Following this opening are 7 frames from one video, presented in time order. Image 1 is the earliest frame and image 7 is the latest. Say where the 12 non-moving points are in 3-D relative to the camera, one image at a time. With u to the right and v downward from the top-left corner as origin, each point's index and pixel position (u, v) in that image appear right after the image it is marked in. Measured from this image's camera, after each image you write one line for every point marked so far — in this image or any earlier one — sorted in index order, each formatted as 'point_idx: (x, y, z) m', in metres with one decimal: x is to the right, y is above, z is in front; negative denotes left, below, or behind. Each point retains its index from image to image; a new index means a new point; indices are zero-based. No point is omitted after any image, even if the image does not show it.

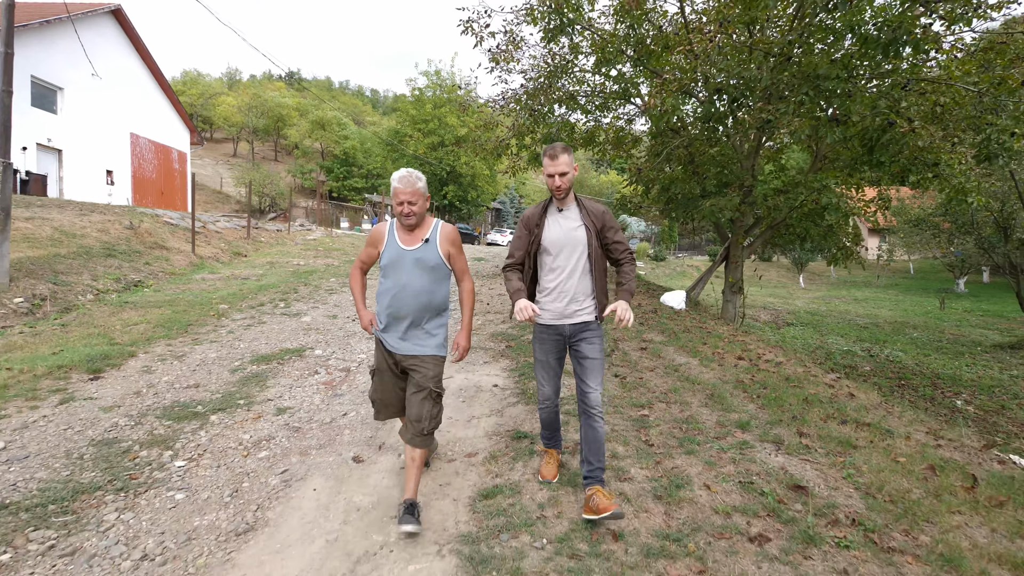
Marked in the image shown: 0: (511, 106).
0: (0.0, +3.9, +9.9) m
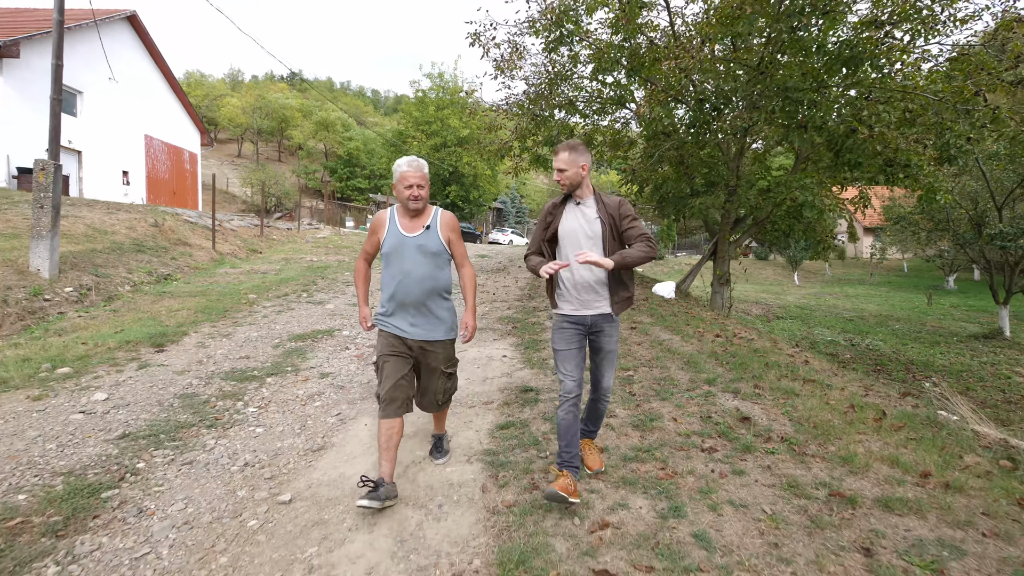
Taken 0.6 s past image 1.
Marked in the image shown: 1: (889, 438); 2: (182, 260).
0: (0.0, +4.1, +10.6) m
1: (+2.3, -0.9, +2.8) m
2: (-7.9, +0.7, +11.1) m
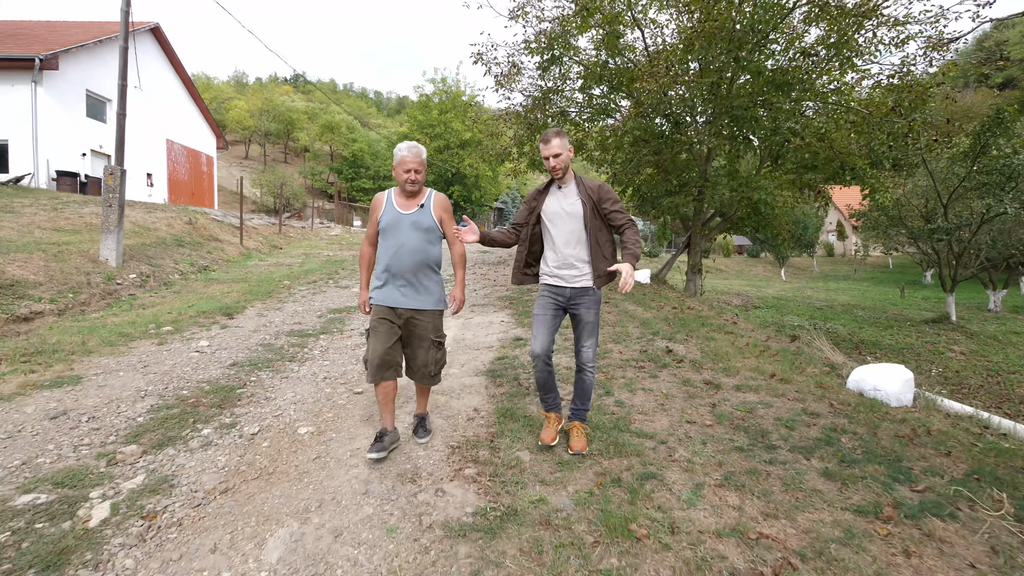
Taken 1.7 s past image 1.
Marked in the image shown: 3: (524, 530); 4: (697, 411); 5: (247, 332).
0: (0.0, +4.3, +11.9) m
1: (+2.2, -0.6, +4.1) m
2: (-8.0, +0.9, +12.4) m
3: (0.0, -1.1, +2.0) m
4: (+1.3, -0.8, +3.1) m
5: (-3.2, -0.5, +5.6) m
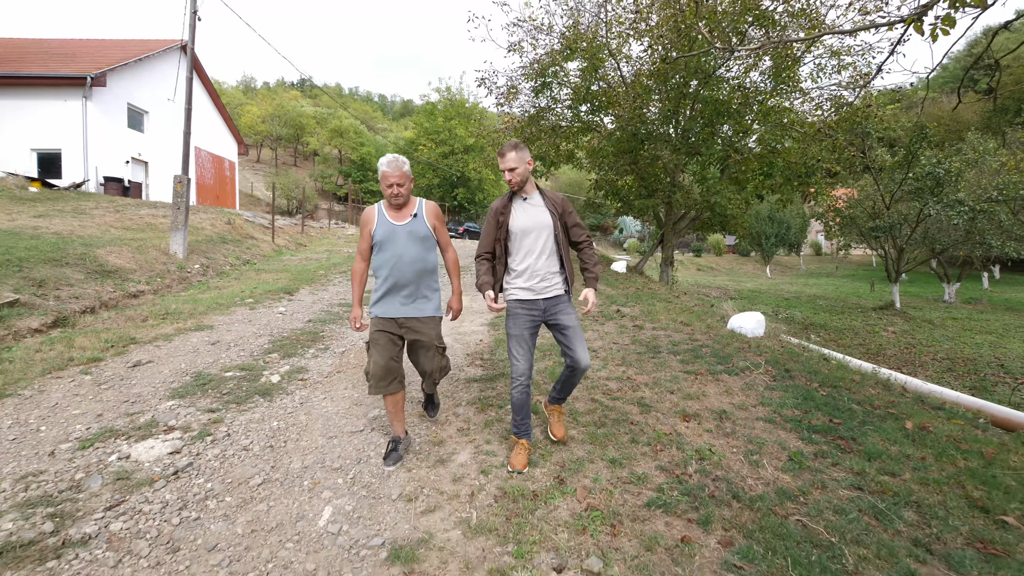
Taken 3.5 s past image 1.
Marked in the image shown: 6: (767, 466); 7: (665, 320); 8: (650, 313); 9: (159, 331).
0: (0.0, +4.6, +13.7) m
1: (+2.2, -0.4, +5.9) m
2: (-8.0, +1.2, +14.3) m
3: (0.0, -0.8, +3.9) m
4: (+1.2, -0.5, +4.9) m
5: (-3.3, -0.3, +7.5) m
6: (+1.4, -1.0, +2.5) m
7: (+1.9, -0.4, +5.7) m
8: (+1.8, -0.3, +6.0) m
9: (-4.3, -0.5, +5.6) m
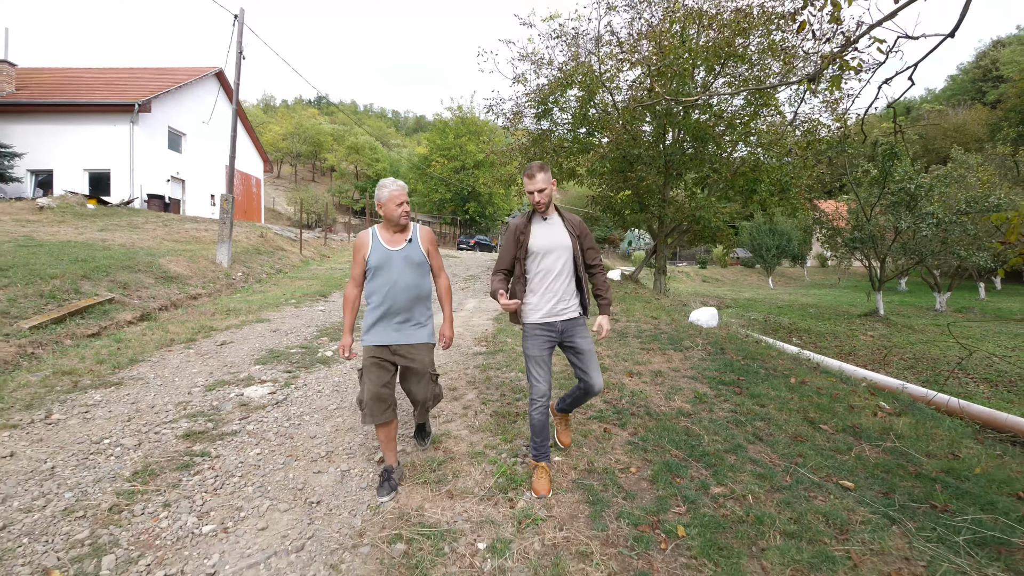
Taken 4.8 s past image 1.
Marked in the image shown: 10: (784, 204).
0: (+0.2, +4.4, +15.1) m
1: (+2.2, -0.4, +7.1) m
2: (-7.7, +1.0, +15.8) m
3: (-0.1, -0.7, +5.1) m
4: (+1.2, -0.5, +6.1) m
5: (-3.2, -0.3, +8.8) m
6: (+1.3, -0.9, +3.7) m
7: (+1.9, -0.4, +6.8) m
8: (+1.8, -0.4, +7.2) m
9: (-4.2, -0.5, +6.9) m
10: (+7.8, +2.4, +13.4) m
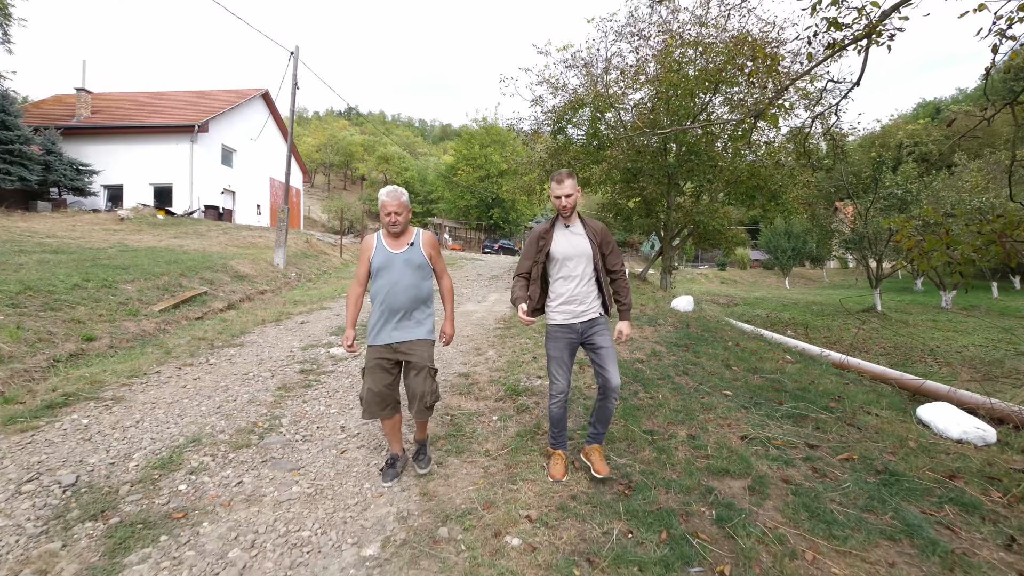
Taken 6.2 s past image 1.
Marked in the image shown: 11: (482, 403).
0: (+0.9, +4.4, +16.6) m
1: (+2.4, -0.2, +8.5) m
2: (-7.0, +1.0, +17.7) m
3: (+0.1, -0.6, +6.6) m
4: (+1.4, -0.4, +7.6) m
5: (-2.9, -0.2, +10.5) m
6: (+1.4, -0.7, +5.2) m
7: (+2.1, -0.3, +8.3) m
8: (+2.1, -0.2, +8.6) m
9: (-4.0, -0.4, +8.7) m
10: (+8.4, +2.5, +14.5) m
11: (-0.3, -1.0, +4.0) m
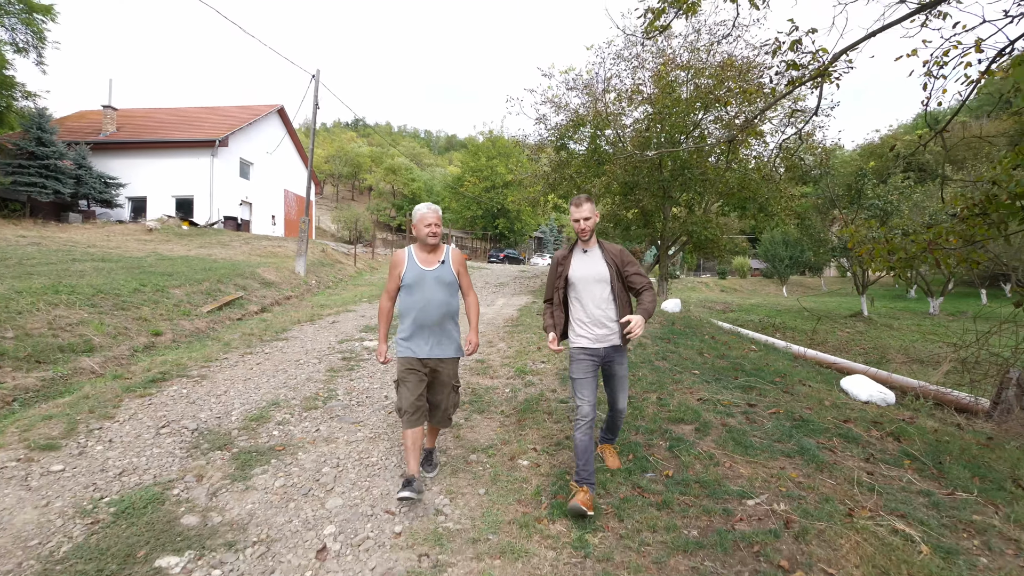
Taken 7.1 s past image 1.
0: (+1.1, +4.2, +17.7) m
1: (+2.6, -0.3, +9.4) m
2: (-6.8, +0.7, +18.7) m
3: (+0.2, -0.6, +7.5) m
4: (+1.5, -0.5, +8.5) m
5: (-2.7, -0.3, +11.5) m
6: (+1.5, -0.8, +6.1) m
7: (+2.3, -0.4, +9.2) m
8: (+2.2, -0.3, +9.5) m
9: (-3.9, -0.5, +9.7) m
10: (+8.6, +2.3, +15.4) m
11: (-0.2, -1.0, +4.9) m
